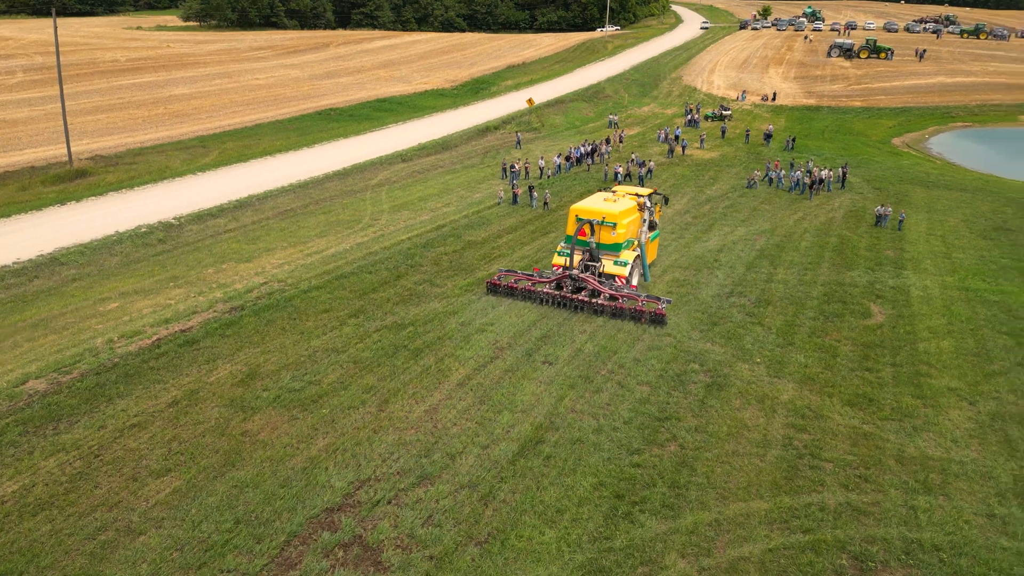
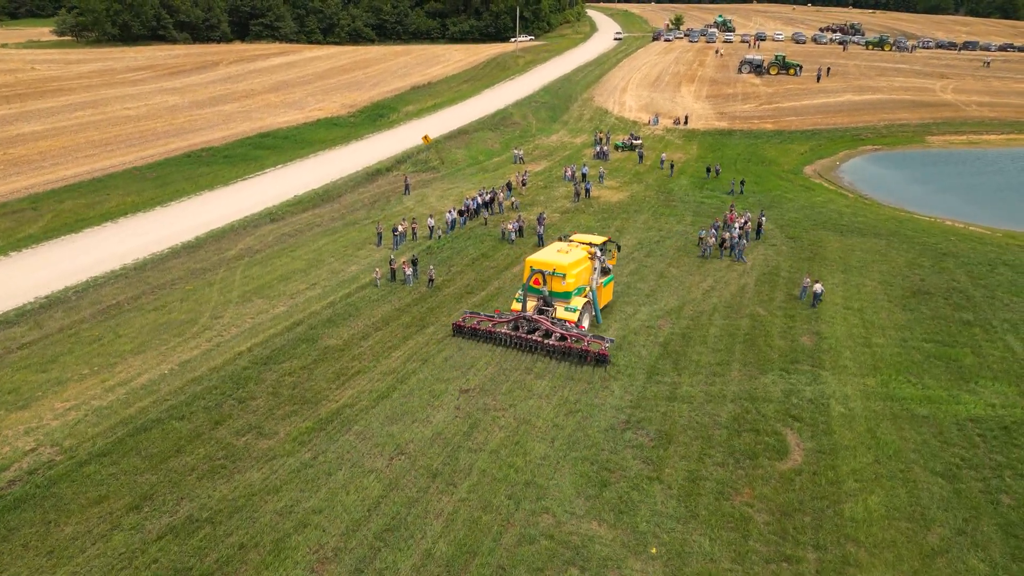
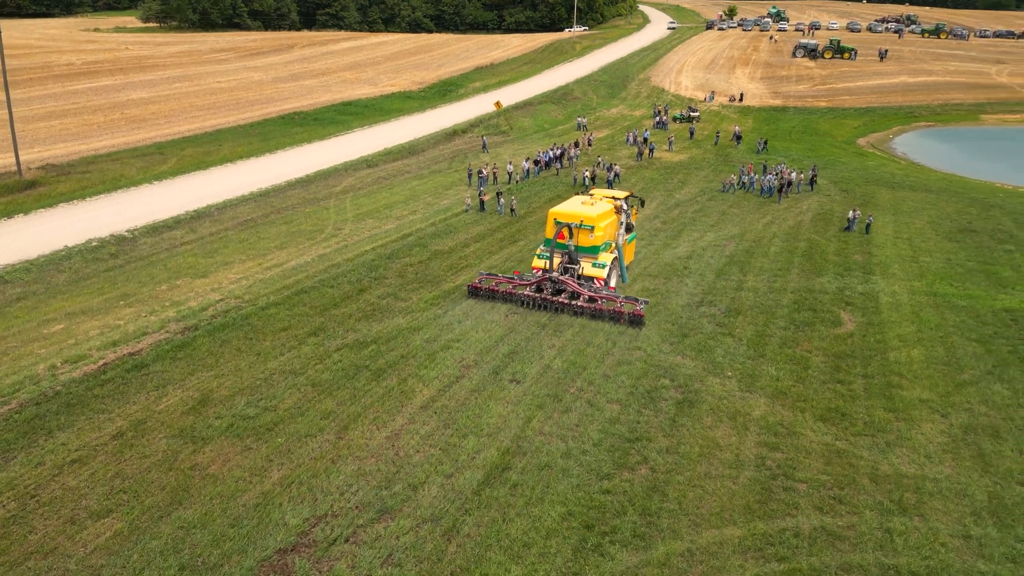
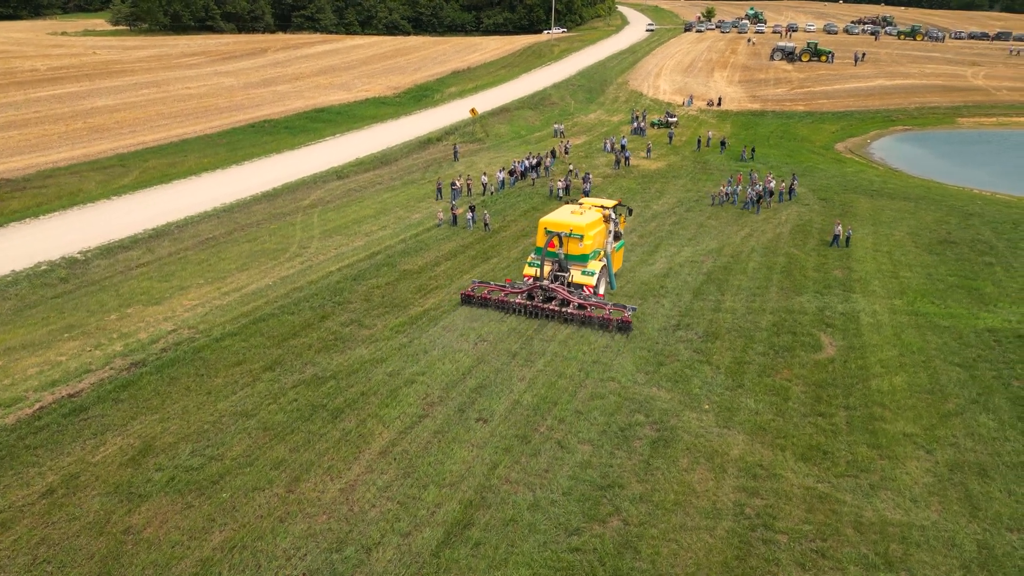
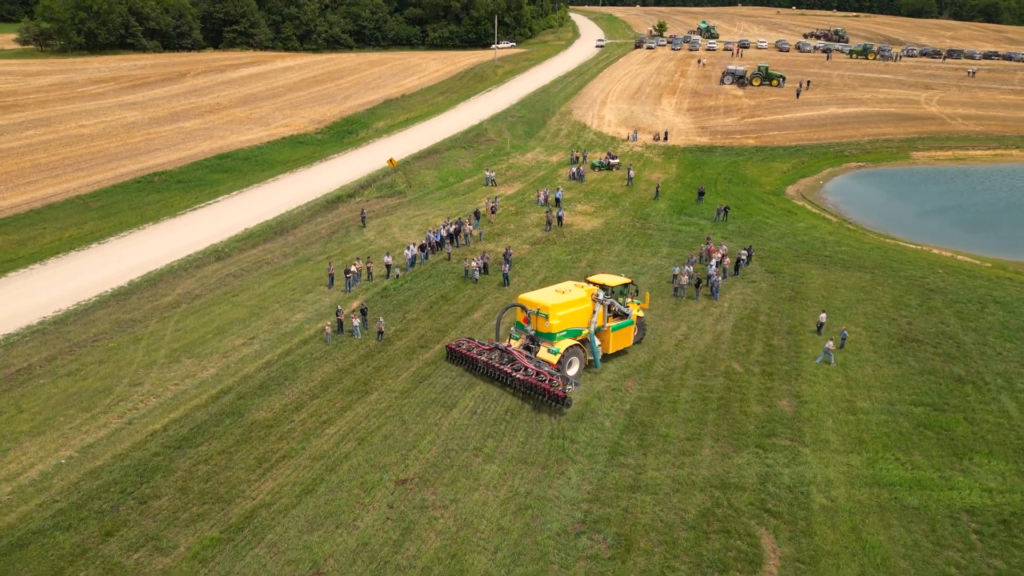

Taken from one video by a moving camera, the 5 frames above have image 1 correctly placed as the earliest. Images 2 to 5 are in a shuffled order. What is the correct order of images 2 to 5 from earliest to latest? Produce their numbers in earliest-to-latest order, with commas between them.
3, 4, 2, 5
